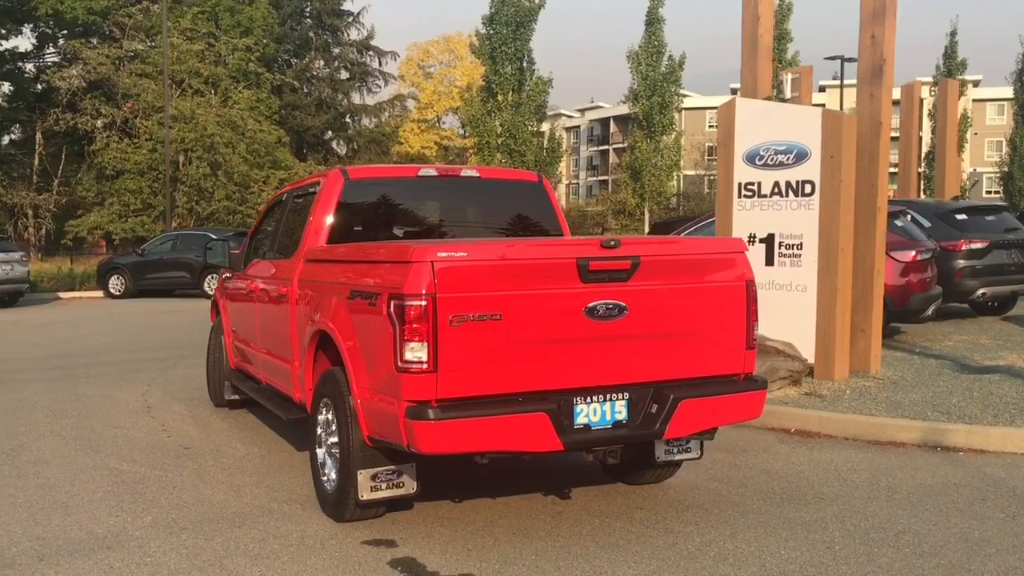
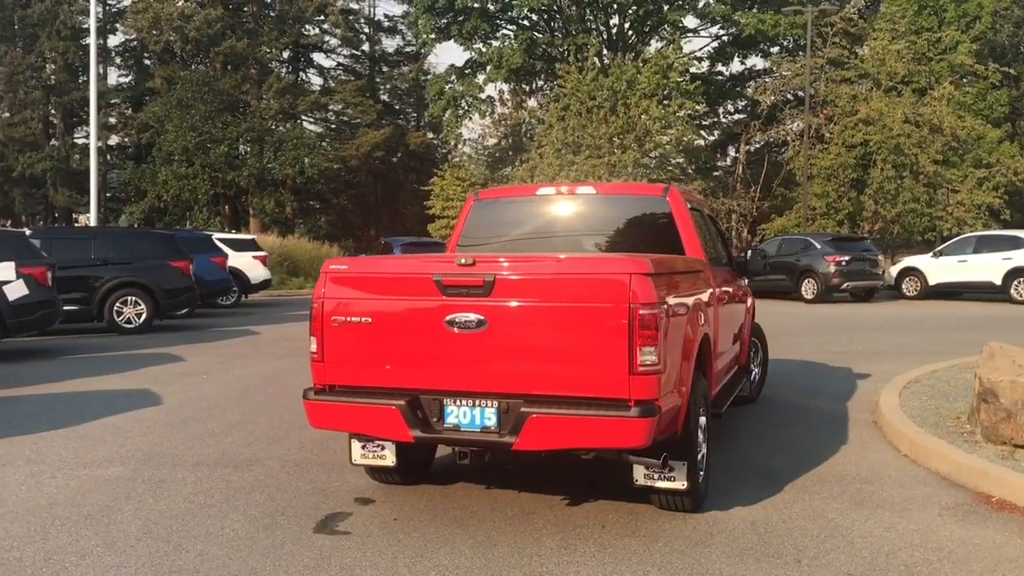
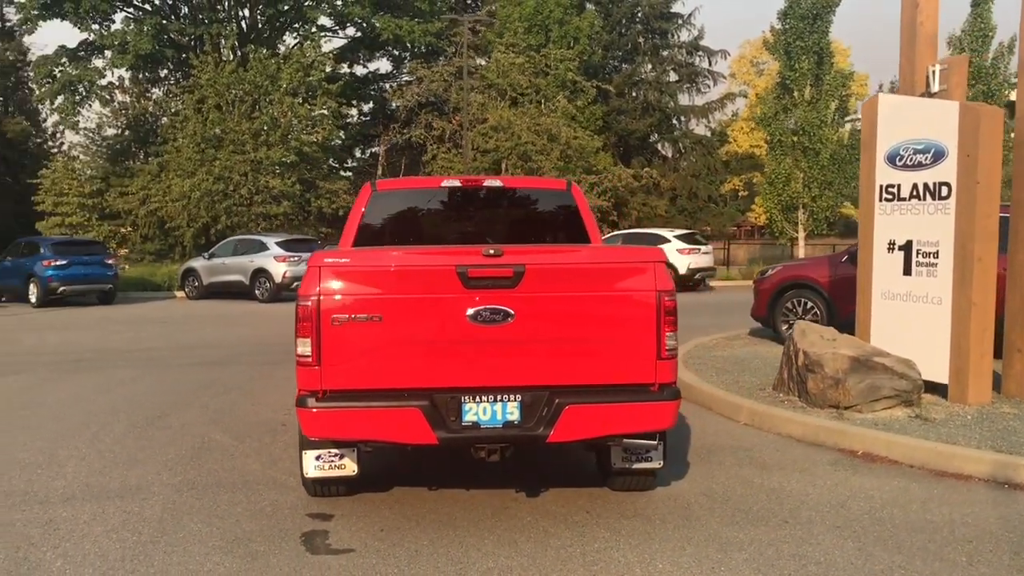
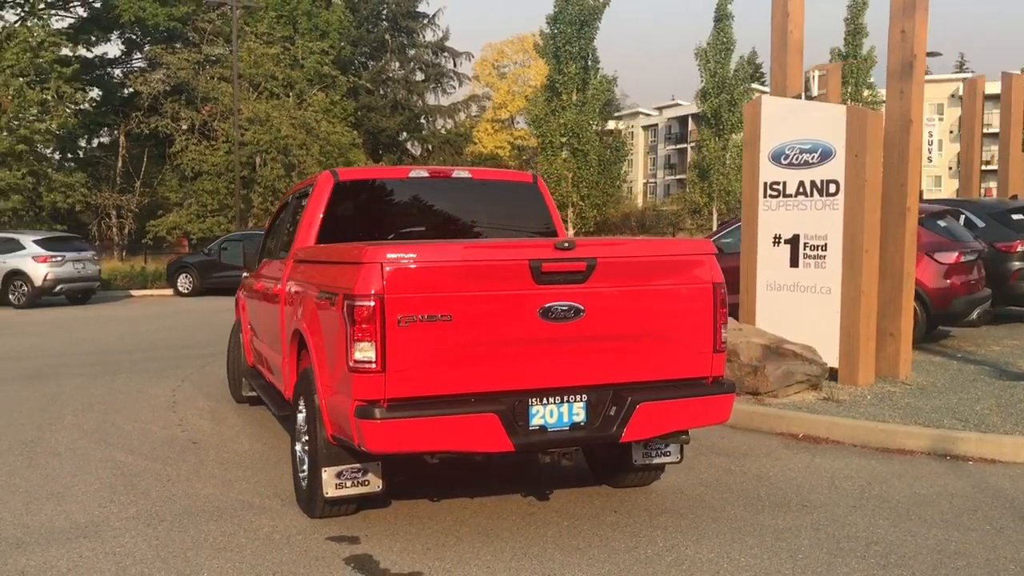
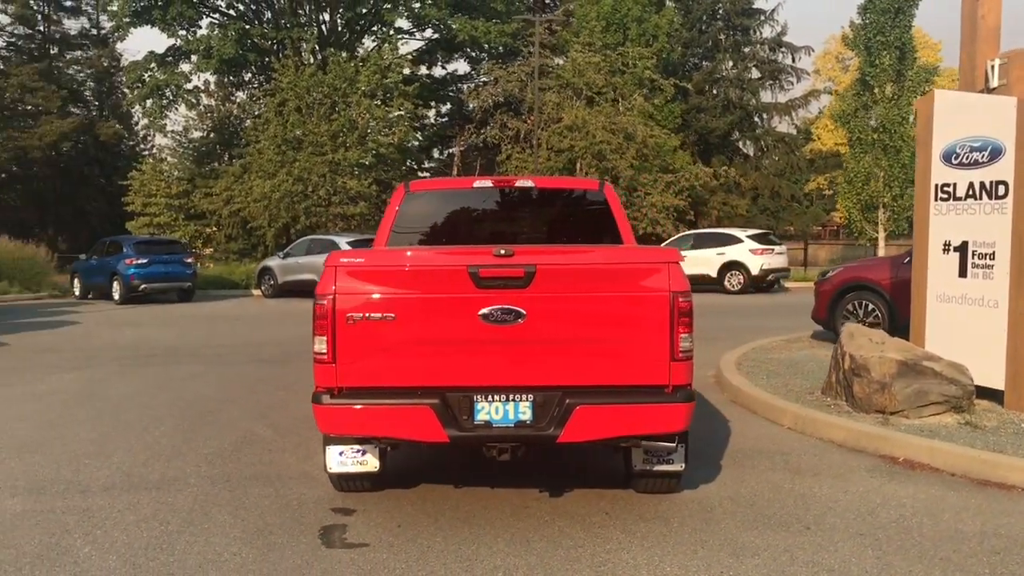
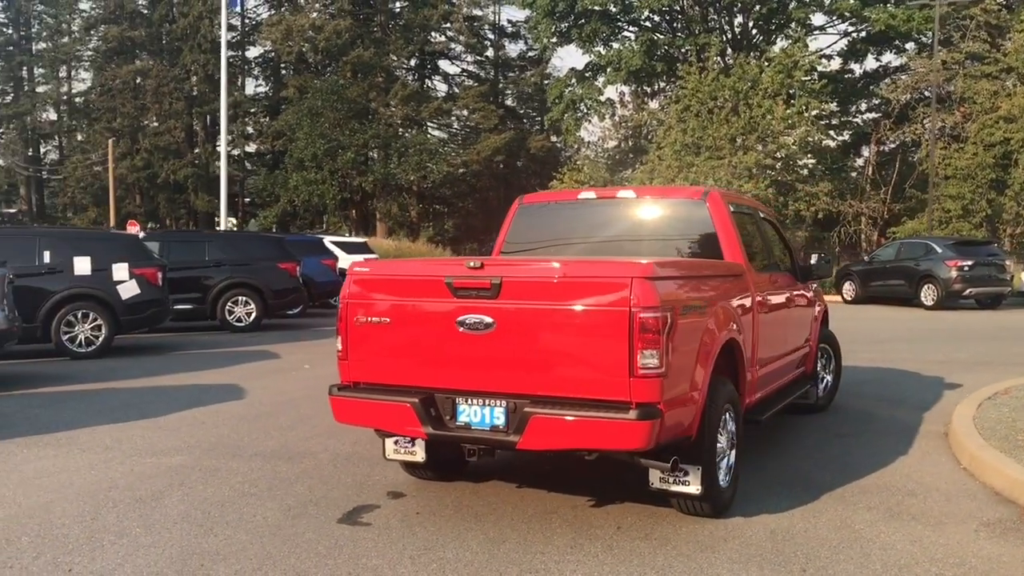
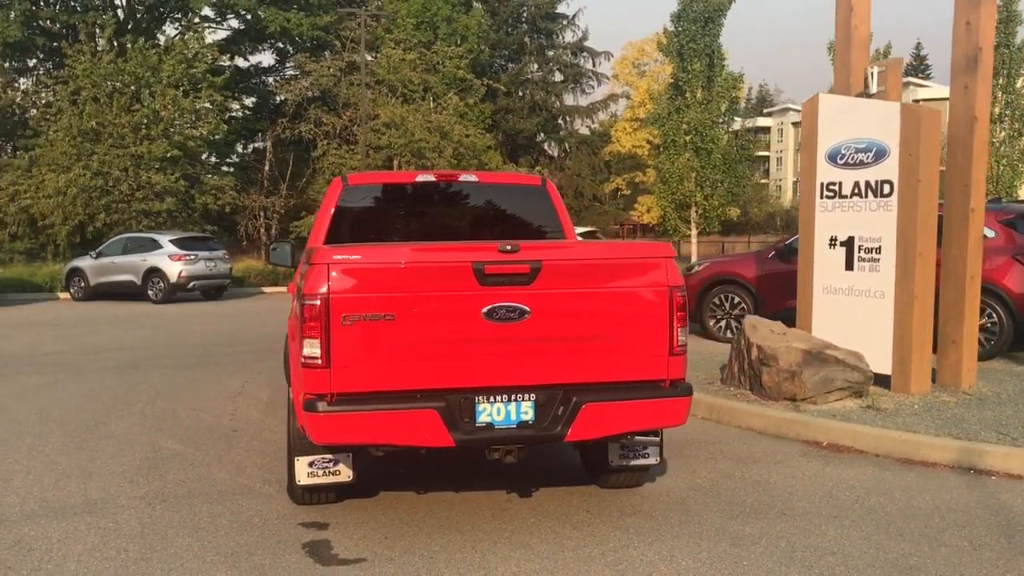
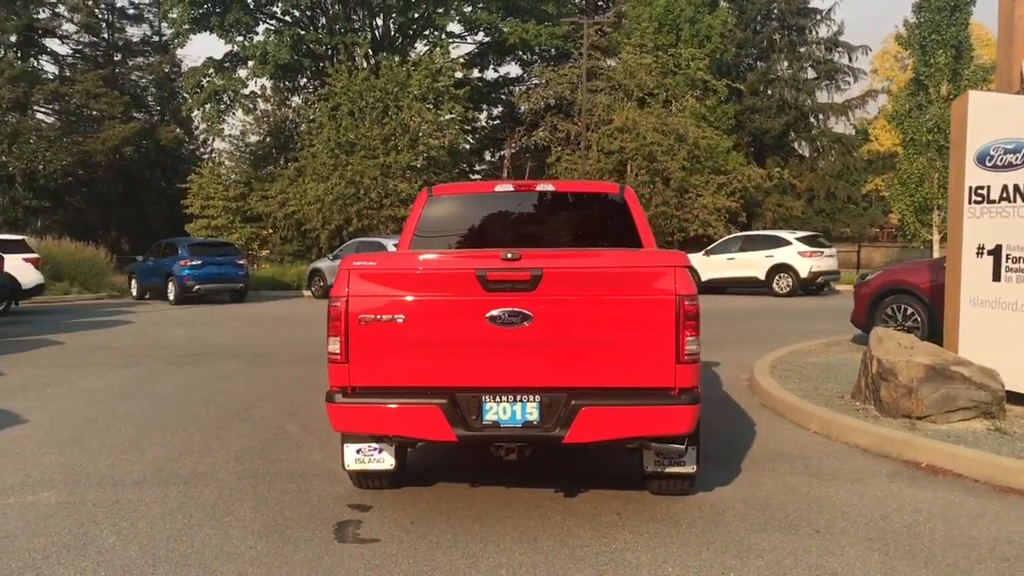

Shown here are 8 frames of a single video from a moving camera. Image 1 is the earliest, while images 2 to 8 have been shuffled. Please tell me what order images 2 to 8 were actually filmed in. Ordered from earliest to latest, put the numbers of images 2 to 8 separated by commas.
4, 7, 3, 5, 8, 2, 6
